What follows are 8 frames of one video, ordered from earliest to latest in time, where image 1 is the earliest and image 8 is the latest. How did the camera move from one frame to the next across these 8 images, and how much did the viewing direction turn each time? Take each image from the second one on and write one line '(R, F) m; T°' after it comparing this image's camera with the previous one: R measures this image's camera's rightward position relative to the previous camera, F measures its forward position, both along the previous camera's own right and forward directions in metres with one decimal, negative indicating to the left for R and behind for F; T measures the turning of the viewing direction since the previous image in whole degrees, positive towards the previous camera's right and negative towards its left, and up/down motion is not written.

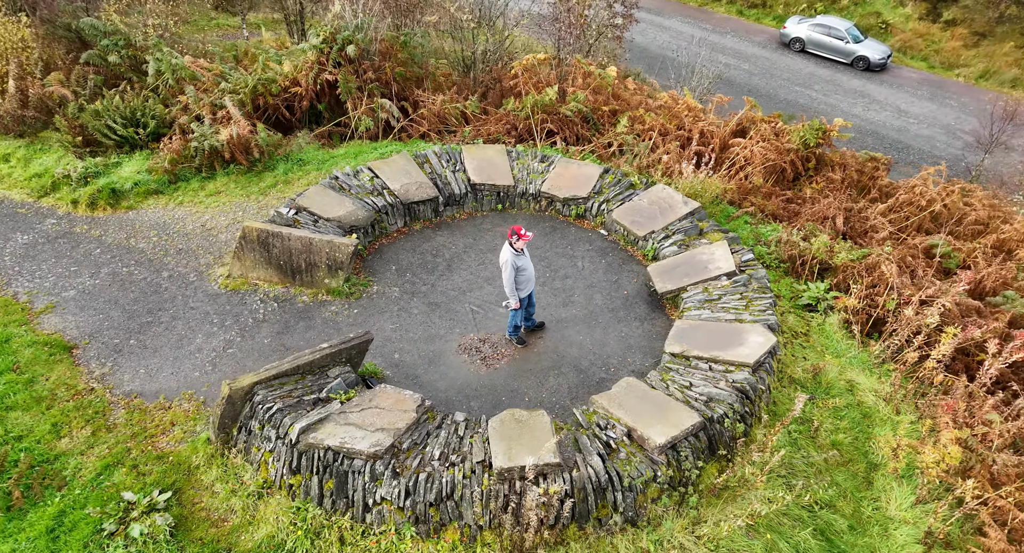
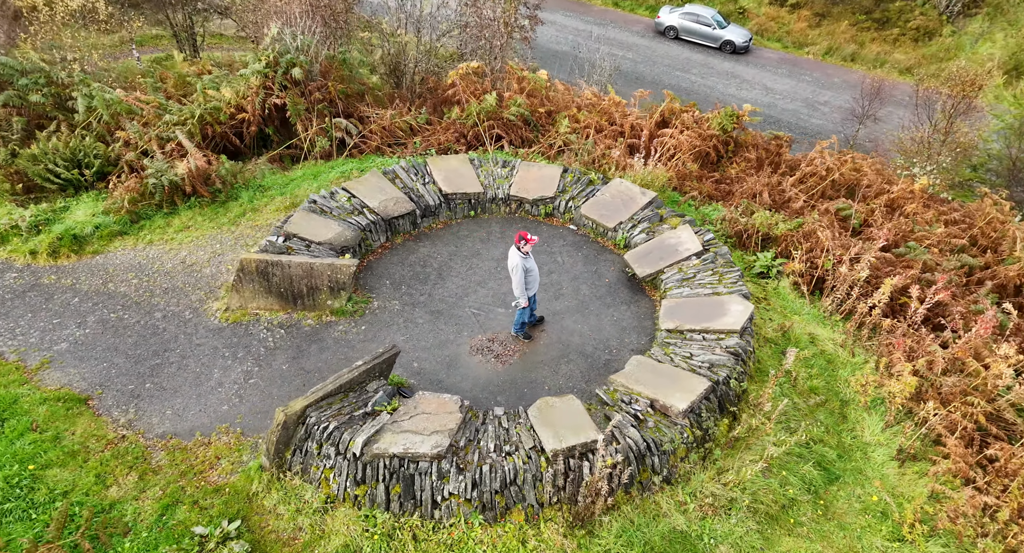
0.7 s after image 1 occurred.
(-0.6, -0.2) m; +7°
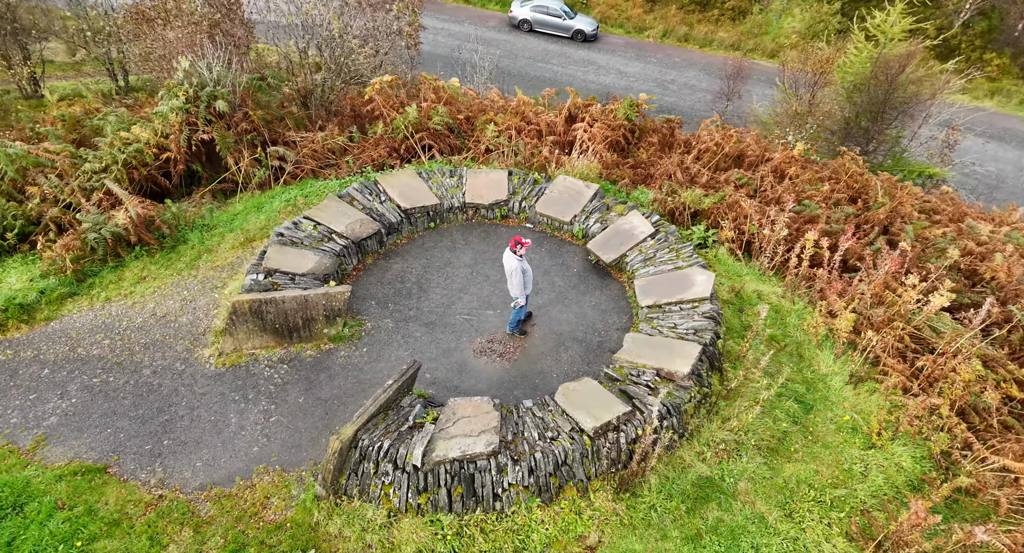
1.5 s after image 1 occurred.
(-0.7, -0.2) m; +9°
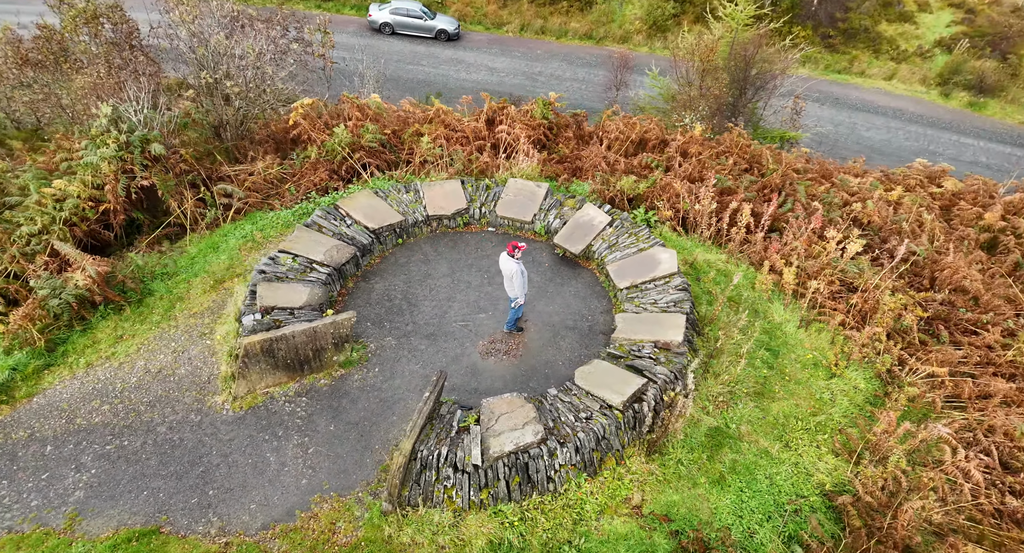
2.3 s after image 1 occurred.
(-0.7, -0.3) m; +8°
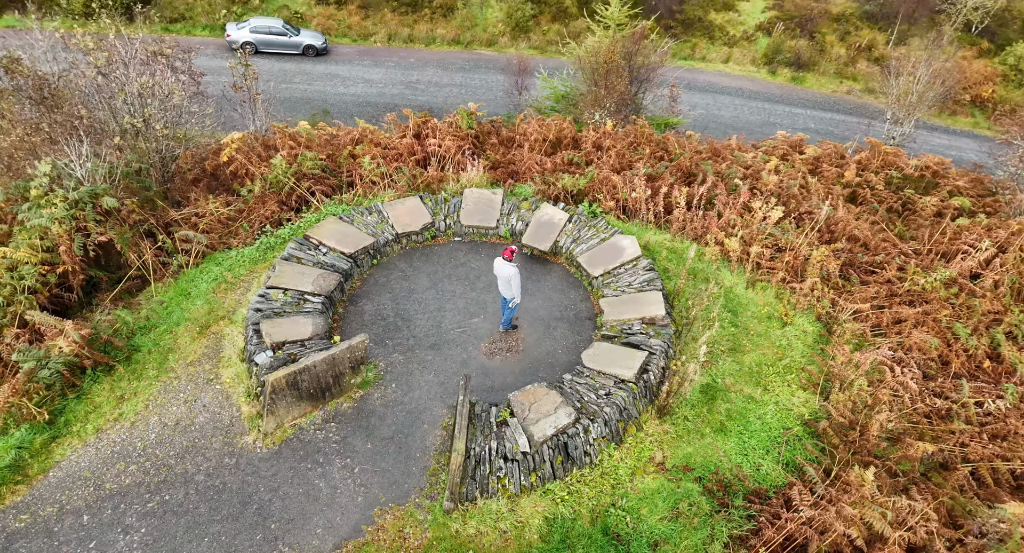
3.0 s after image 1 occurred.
(-0.7, -0.4) m; +8°
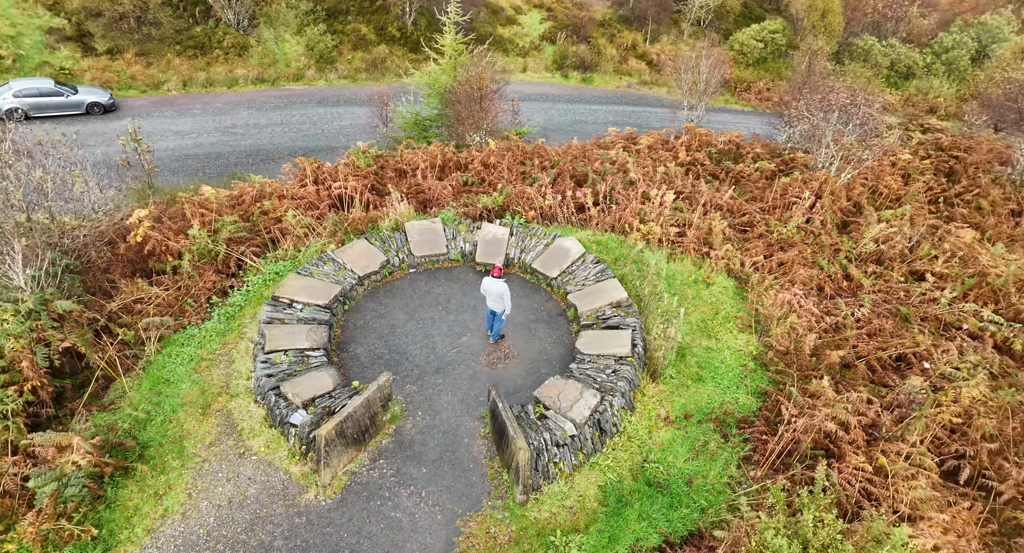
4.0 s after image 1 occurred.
(-1.3, -0.6) m; +12°
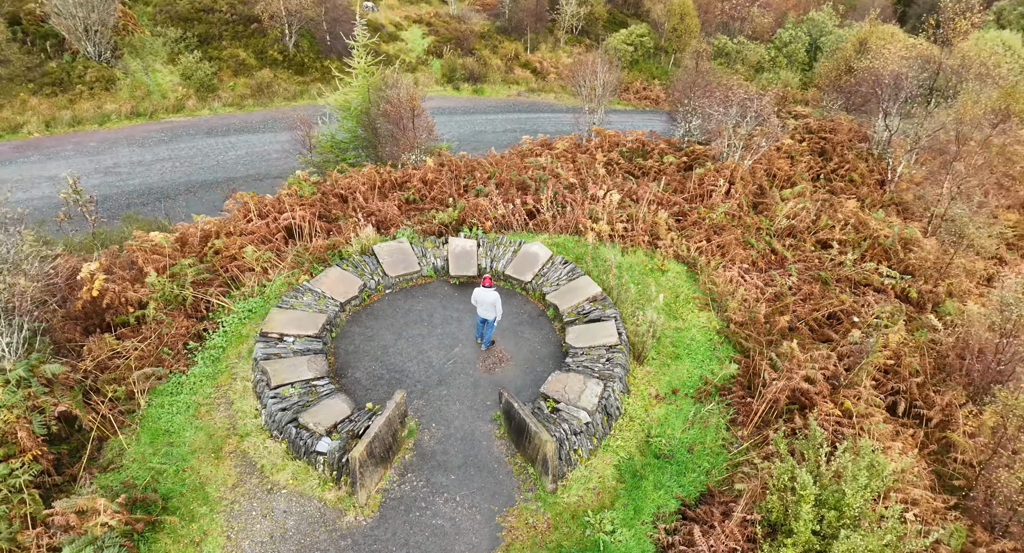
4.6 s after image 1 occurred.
(-0.8, -0.4) m; +7°
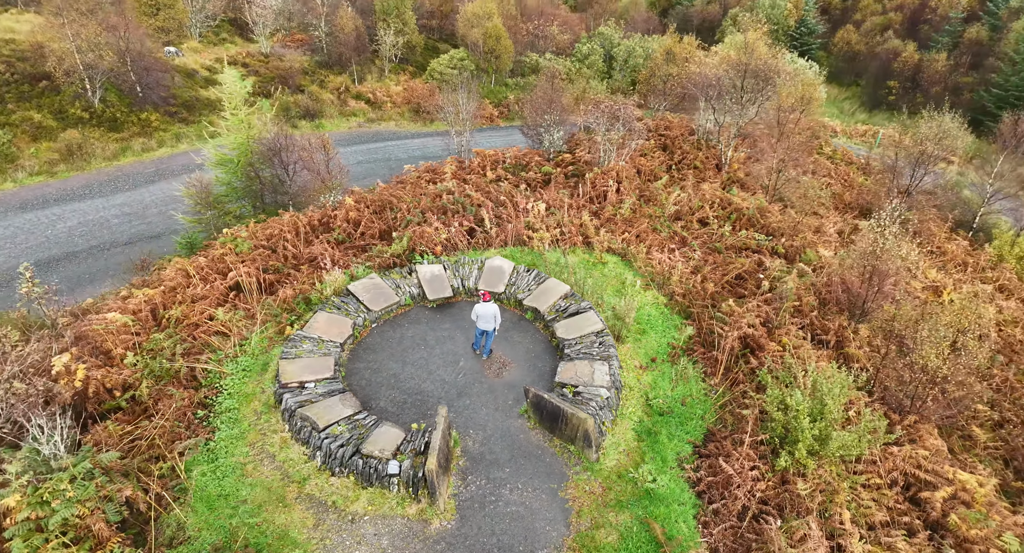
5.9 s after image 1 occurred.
(-1.4, -0.9) m; +10°
